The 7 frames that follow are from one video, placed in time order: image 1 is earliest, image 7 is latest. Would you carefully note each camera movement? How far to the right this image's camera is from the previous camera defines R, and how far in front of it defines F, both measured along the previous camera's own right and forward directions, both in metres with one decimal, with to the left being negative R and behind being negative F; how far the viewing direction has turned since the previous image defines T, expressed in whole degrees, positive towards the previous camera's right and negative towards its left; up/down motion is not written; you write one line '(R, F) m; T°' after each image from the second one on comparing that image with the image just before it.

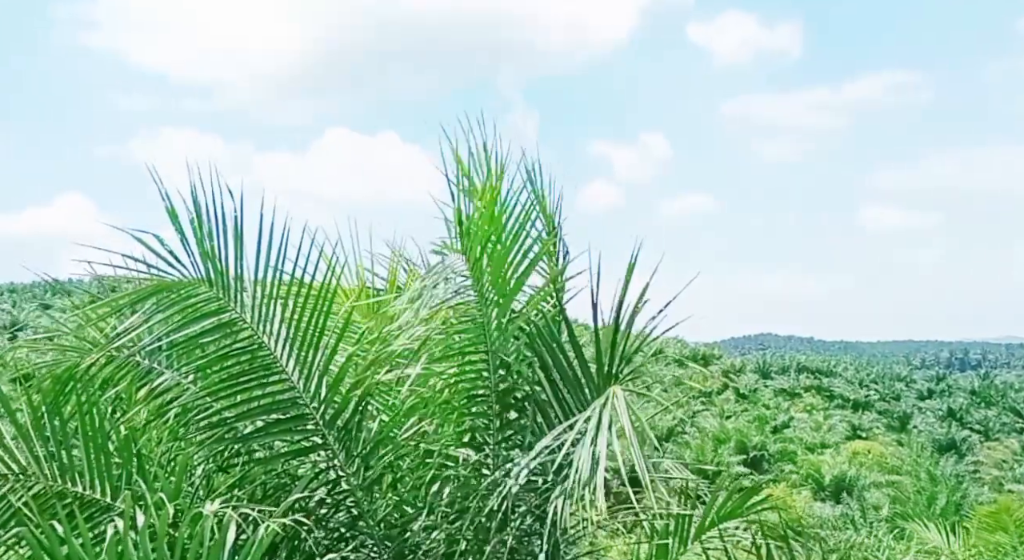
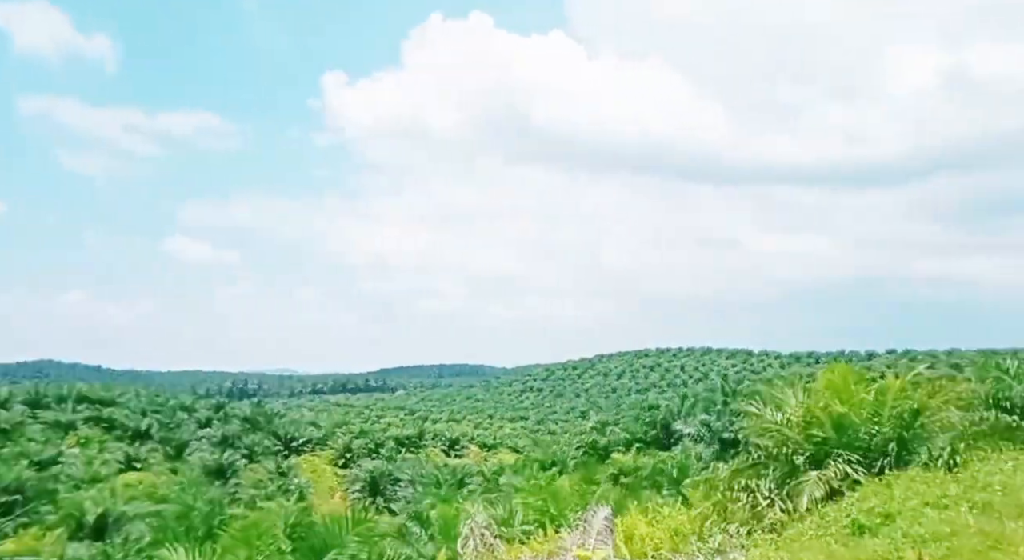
(+0.1, -0.8) m; -3°
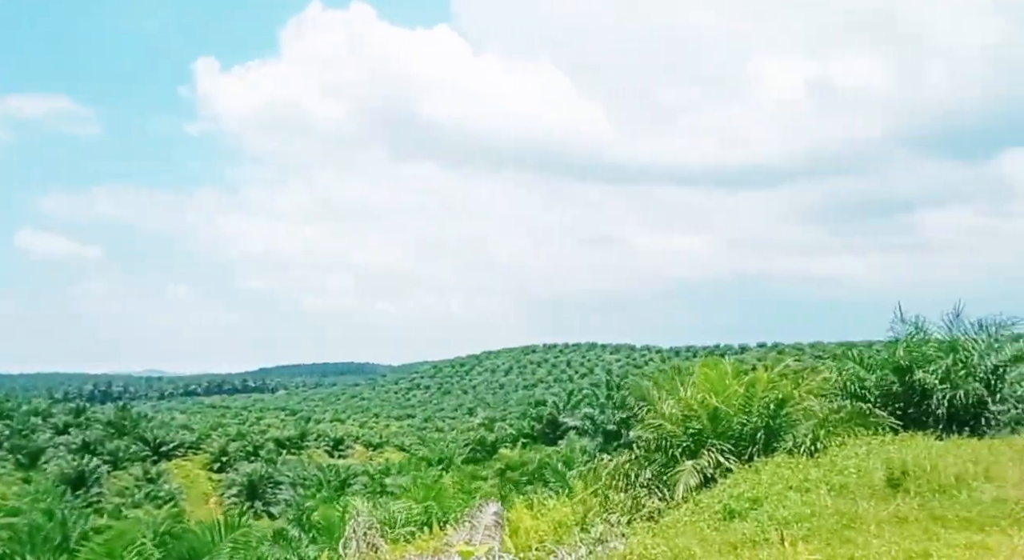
(+2.1, -0.4) m; -8°
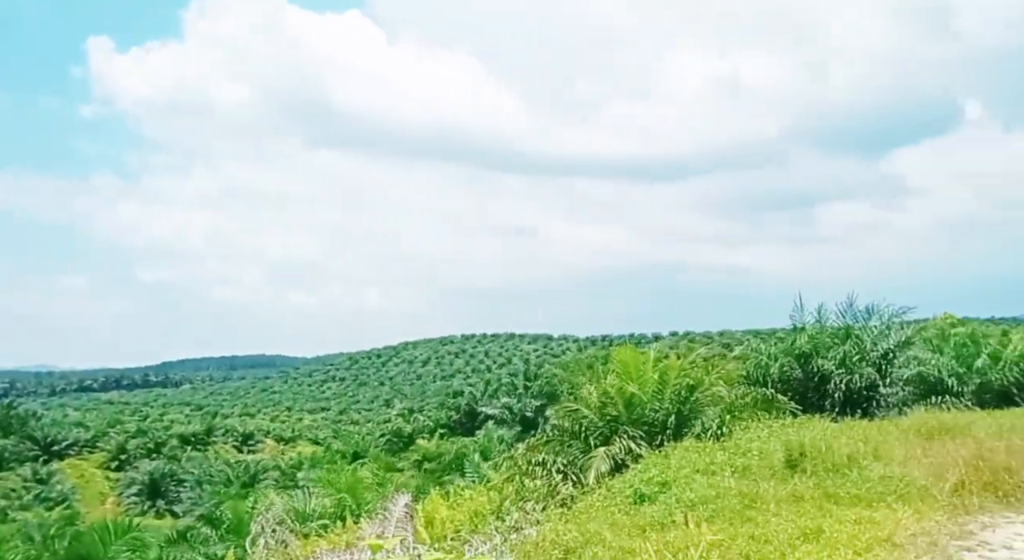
(-0.3, -0.1) m; +7°
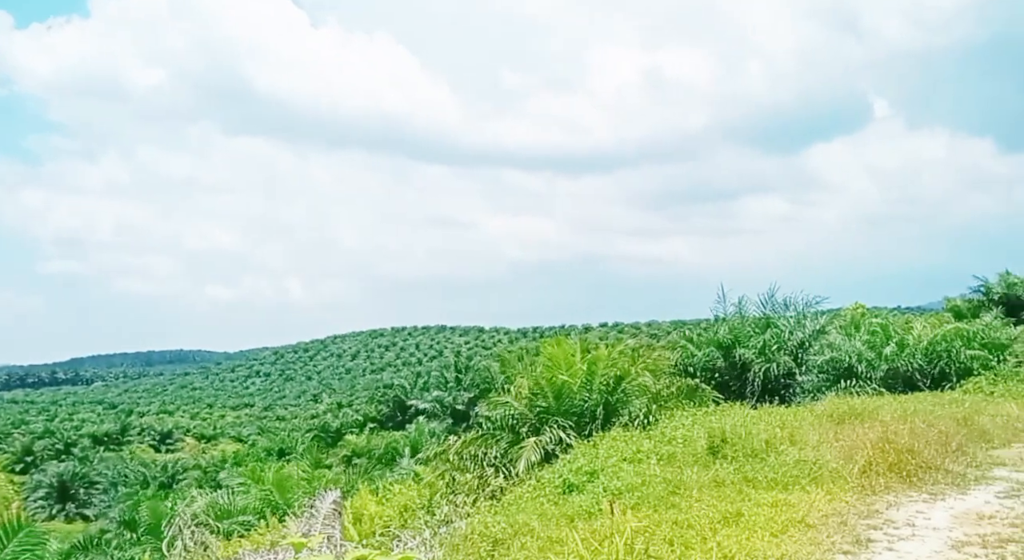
(-0.3, 0.0) m; +6°
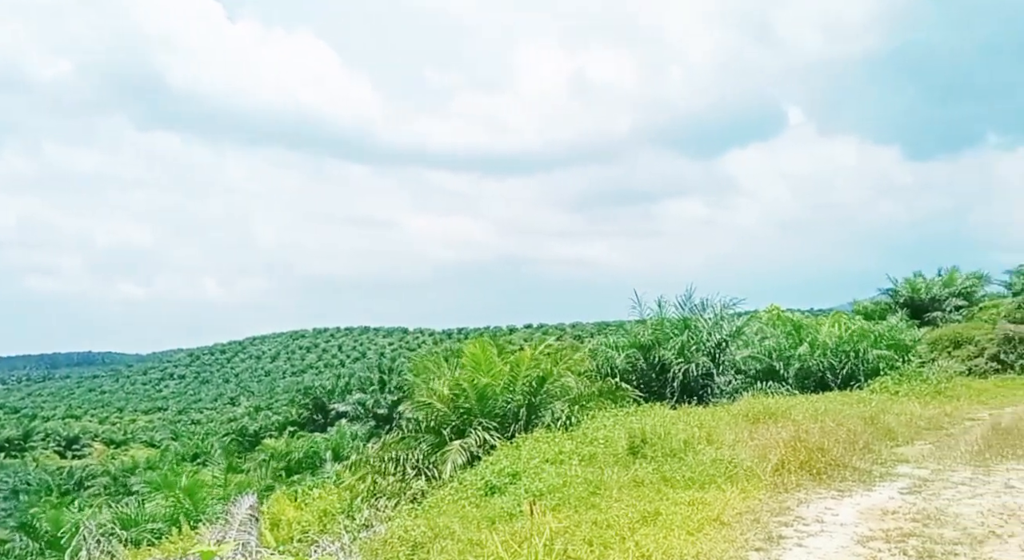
(-0.1, 0.0) m; +5°
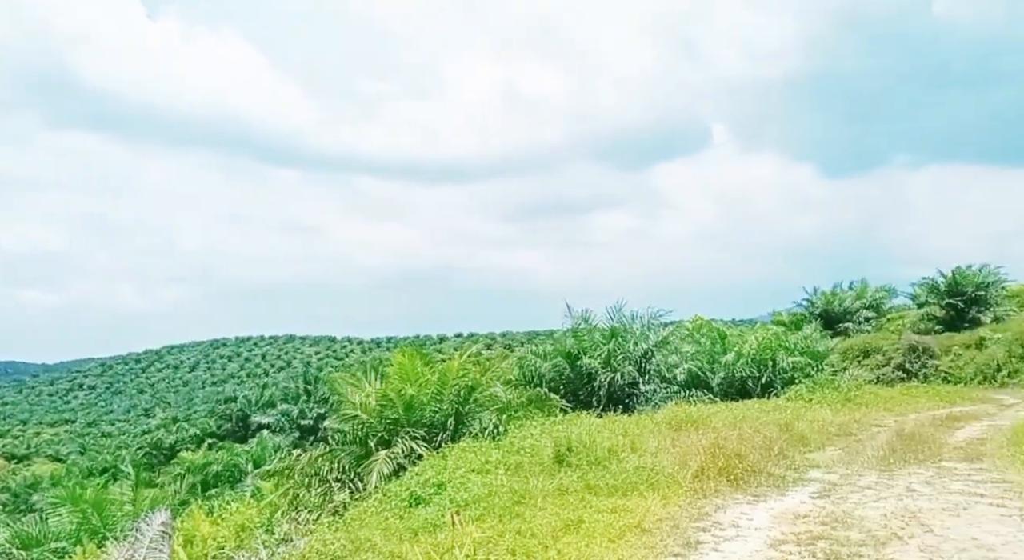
(-0.3, +0.1) m; +6°
